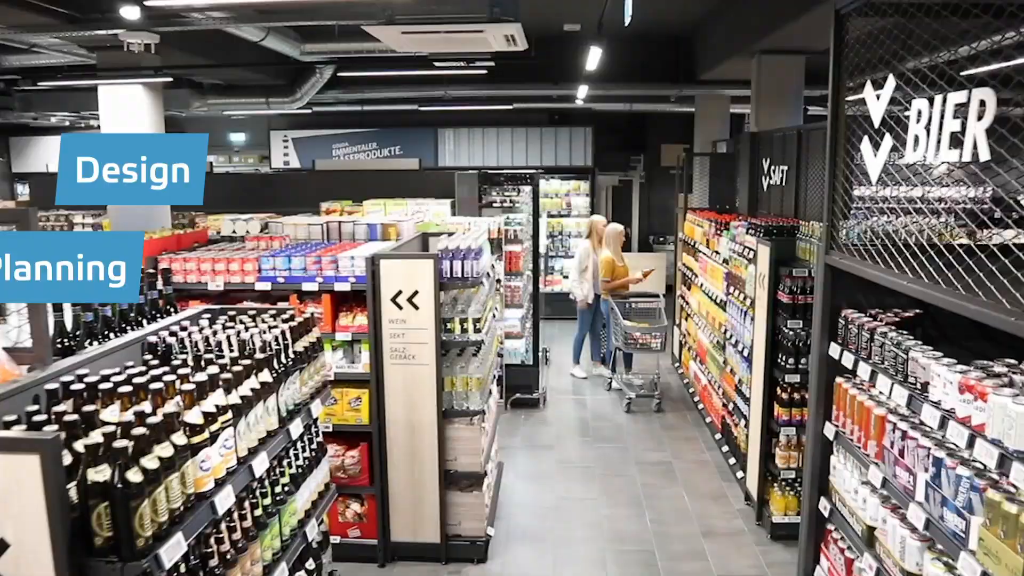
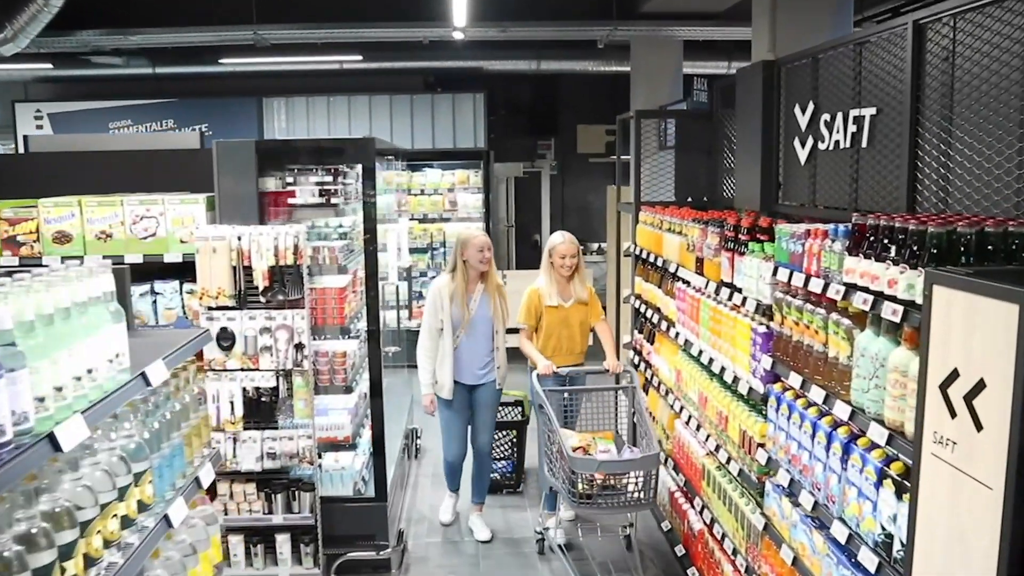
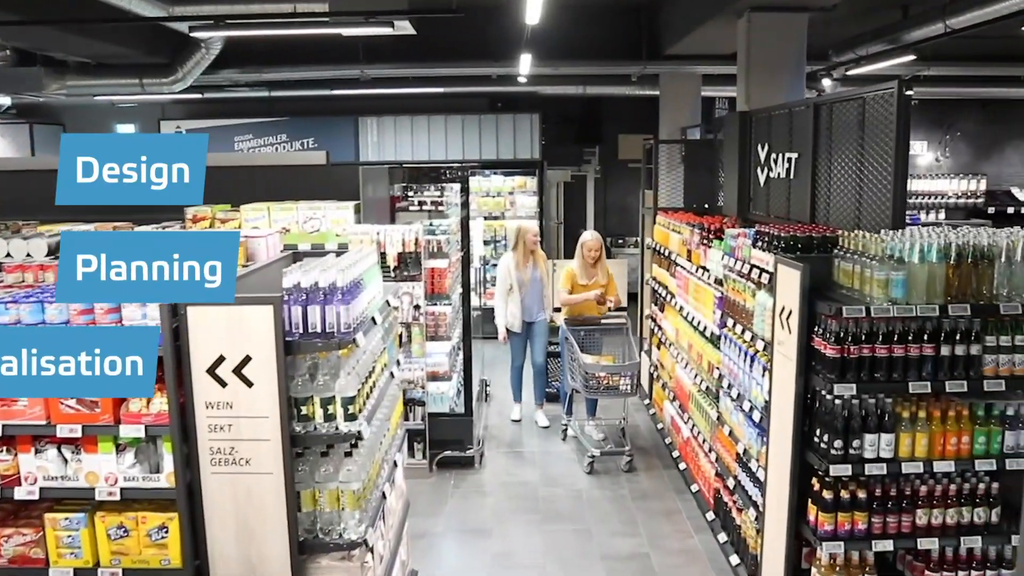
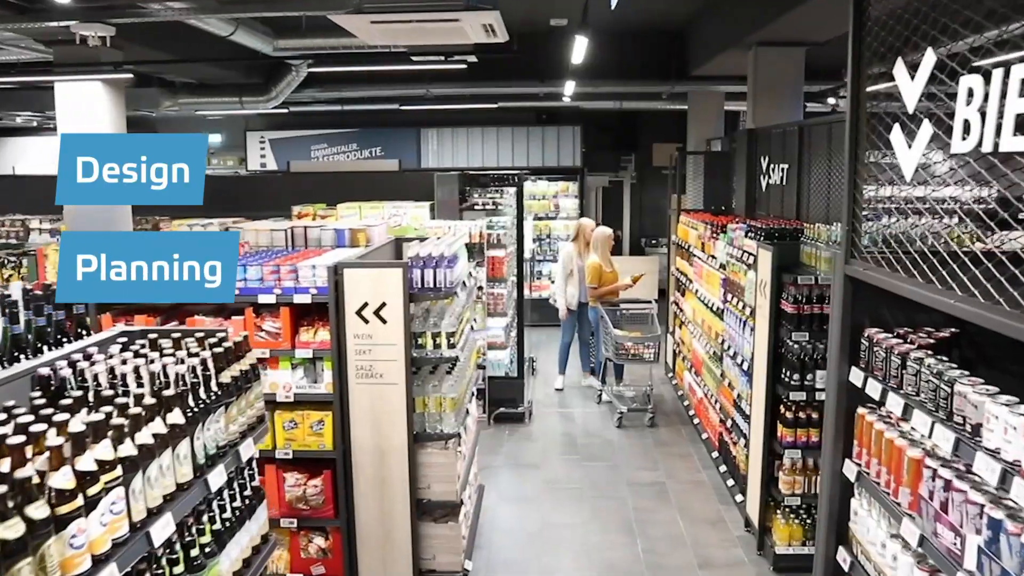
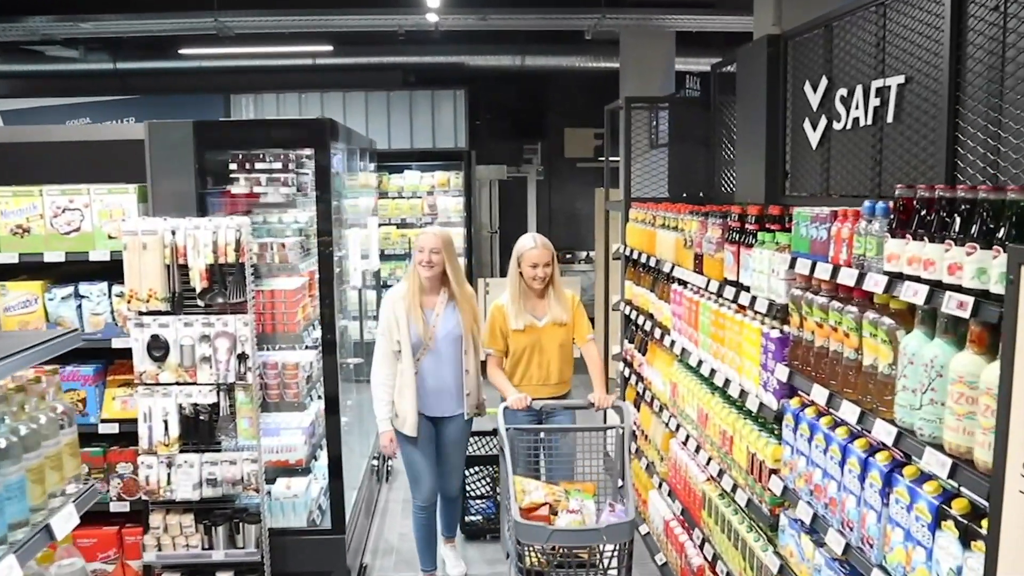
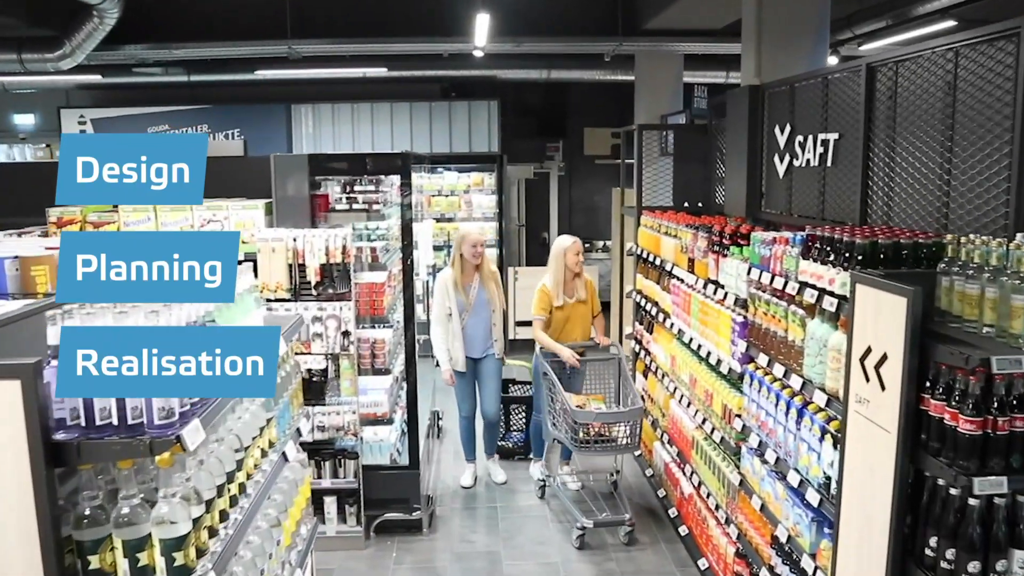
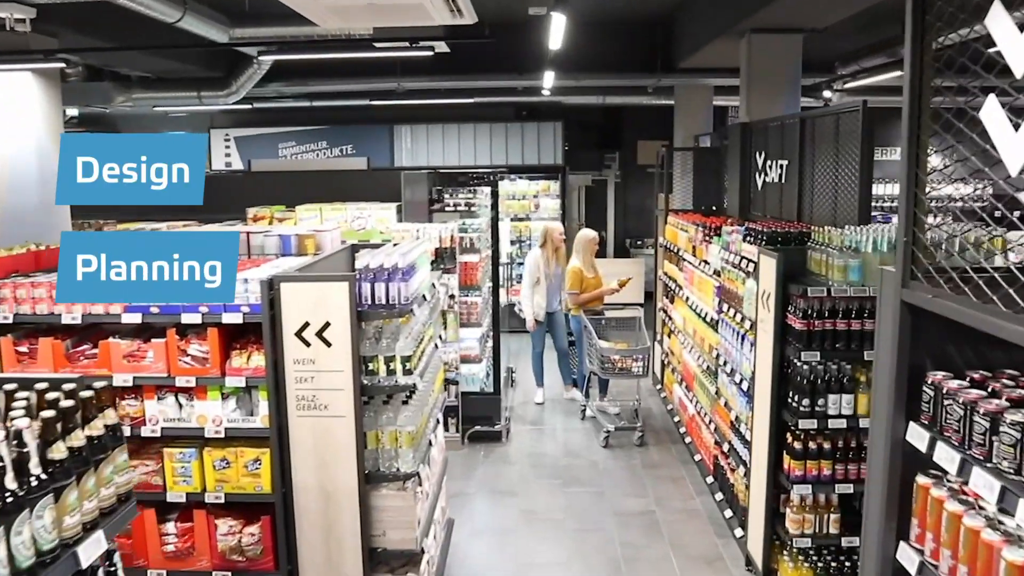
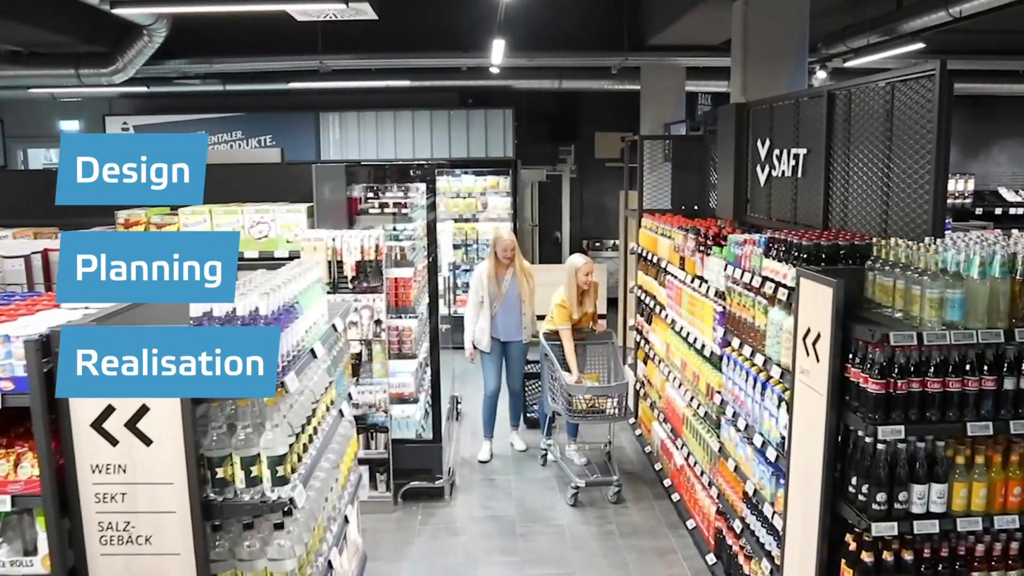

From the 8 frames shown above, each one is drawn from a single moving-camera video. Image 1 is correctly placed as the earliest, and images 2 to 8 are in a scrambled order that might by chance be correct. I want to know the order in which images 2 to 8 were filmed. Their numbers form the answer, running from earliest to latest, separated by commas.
4, 7, 3, 8, 6, 2, 5
